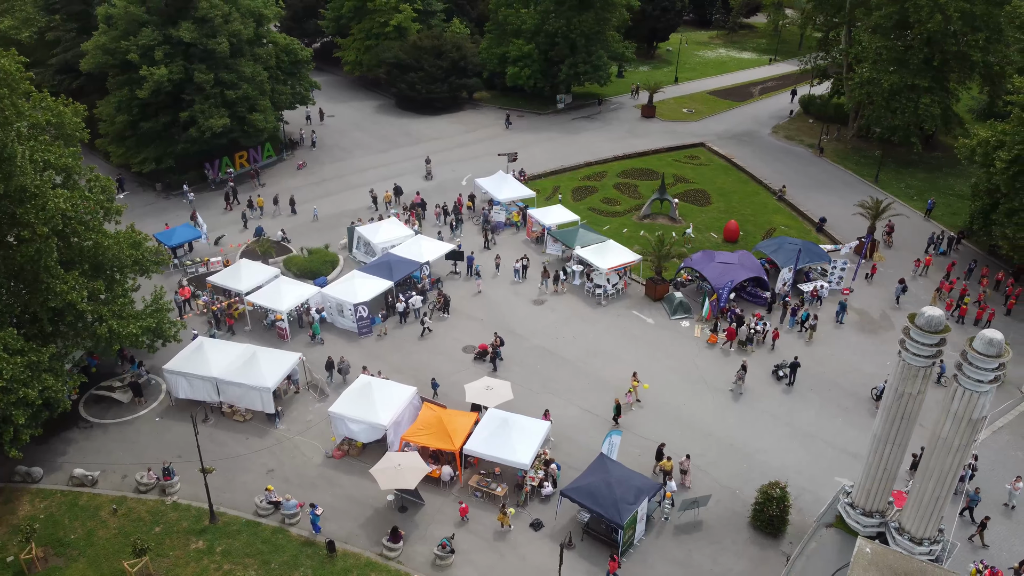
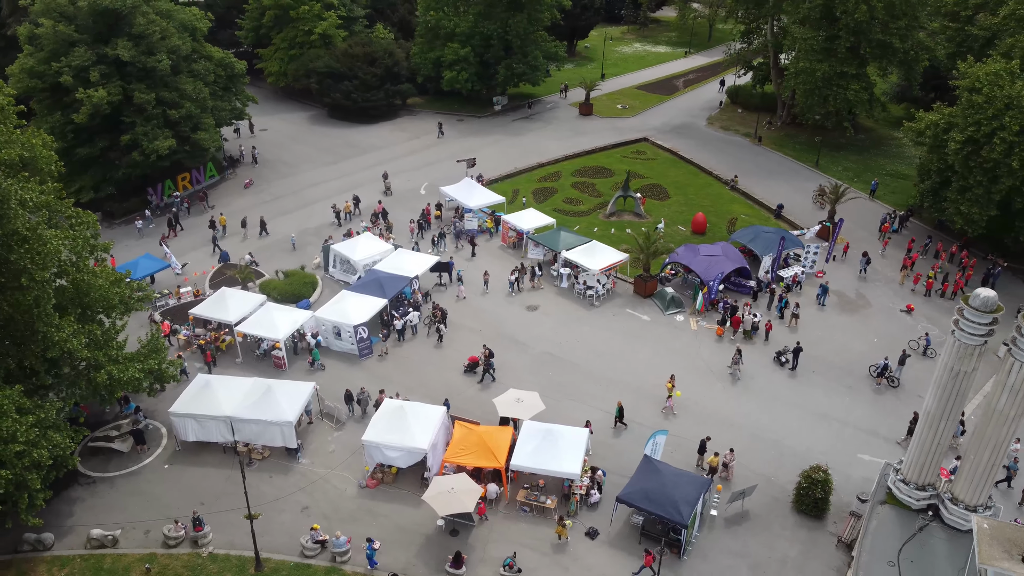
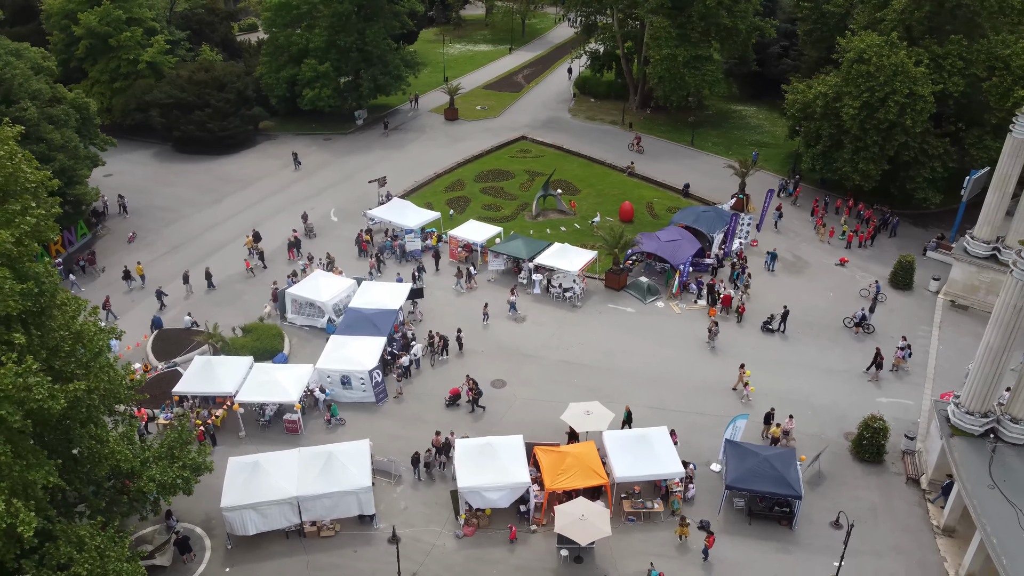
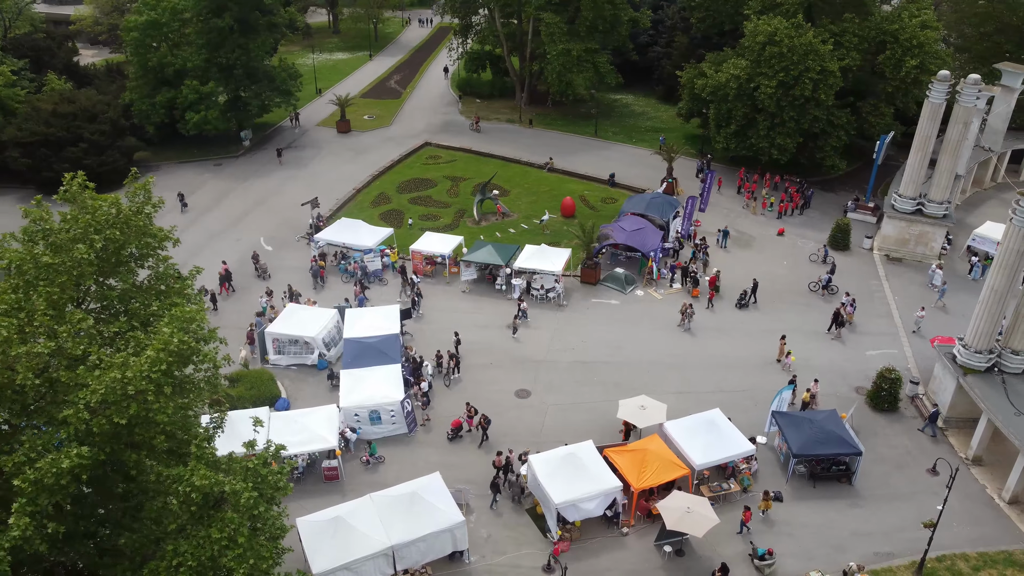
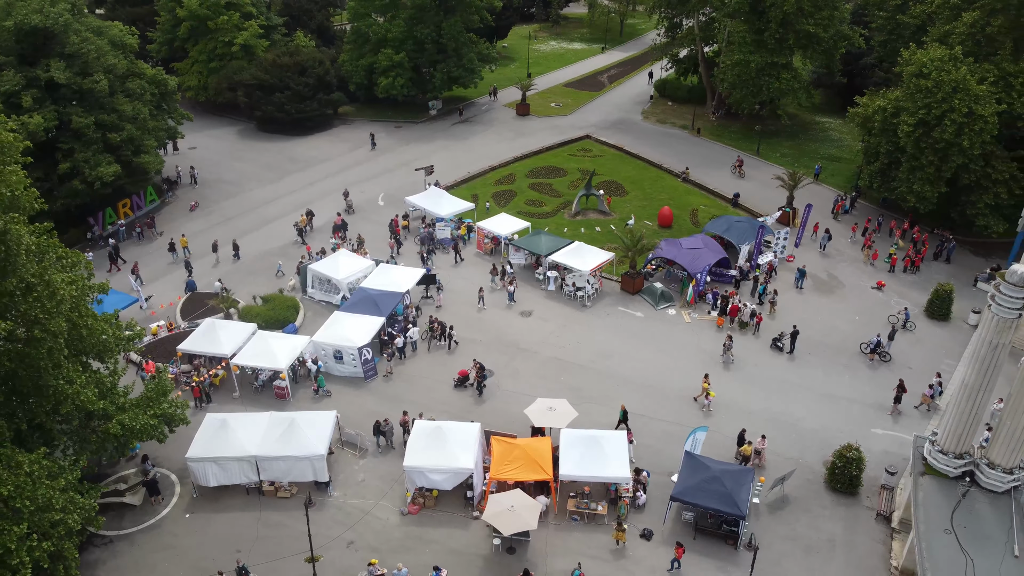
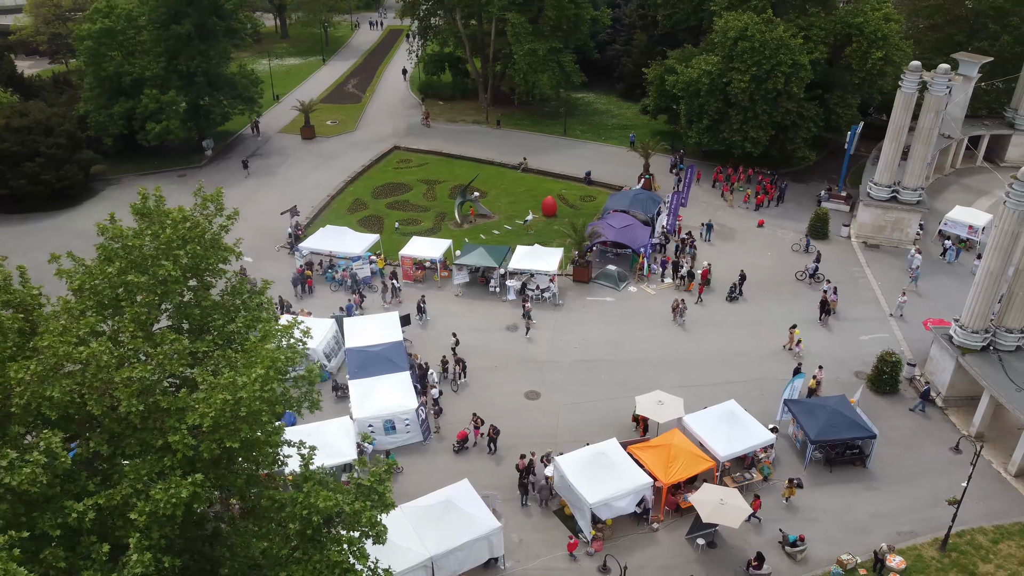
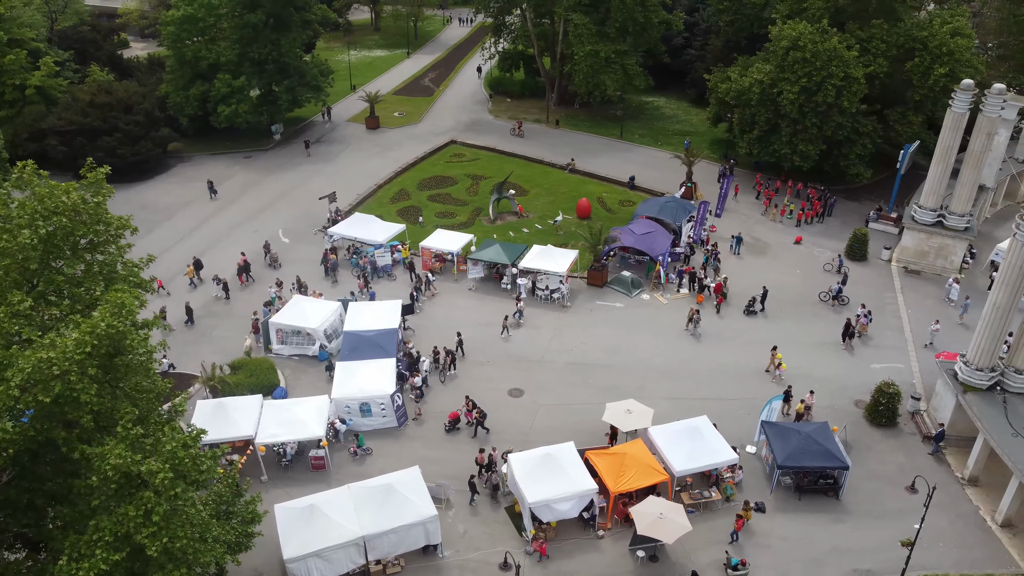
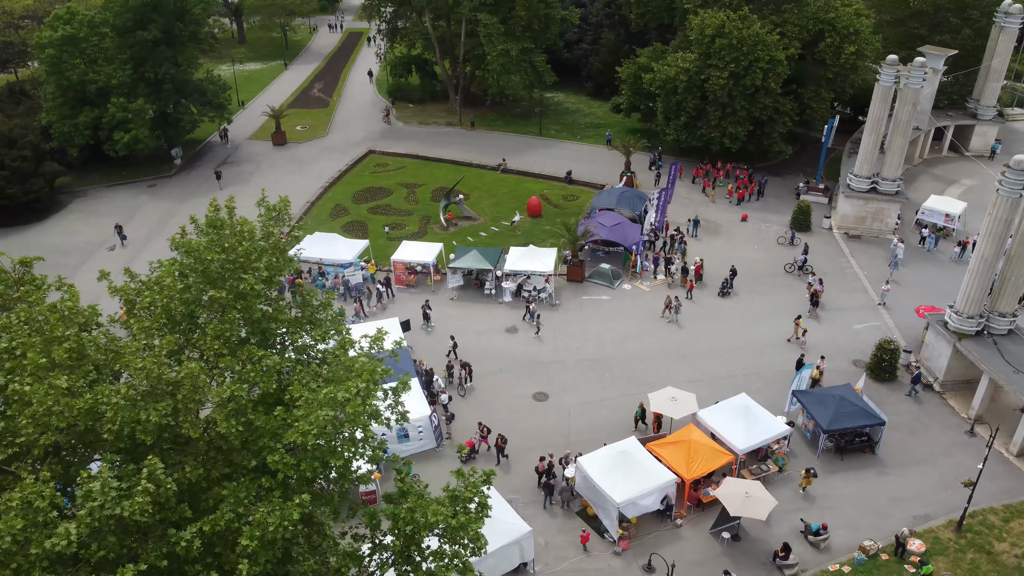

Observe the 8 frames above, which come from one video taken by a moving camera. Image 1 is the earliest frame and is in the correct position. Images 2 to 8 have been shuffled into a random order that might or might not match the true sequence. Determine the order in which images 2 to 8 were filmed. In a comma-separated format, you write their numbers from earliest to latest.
2, 5, 3, 7, 4, 6, 8
